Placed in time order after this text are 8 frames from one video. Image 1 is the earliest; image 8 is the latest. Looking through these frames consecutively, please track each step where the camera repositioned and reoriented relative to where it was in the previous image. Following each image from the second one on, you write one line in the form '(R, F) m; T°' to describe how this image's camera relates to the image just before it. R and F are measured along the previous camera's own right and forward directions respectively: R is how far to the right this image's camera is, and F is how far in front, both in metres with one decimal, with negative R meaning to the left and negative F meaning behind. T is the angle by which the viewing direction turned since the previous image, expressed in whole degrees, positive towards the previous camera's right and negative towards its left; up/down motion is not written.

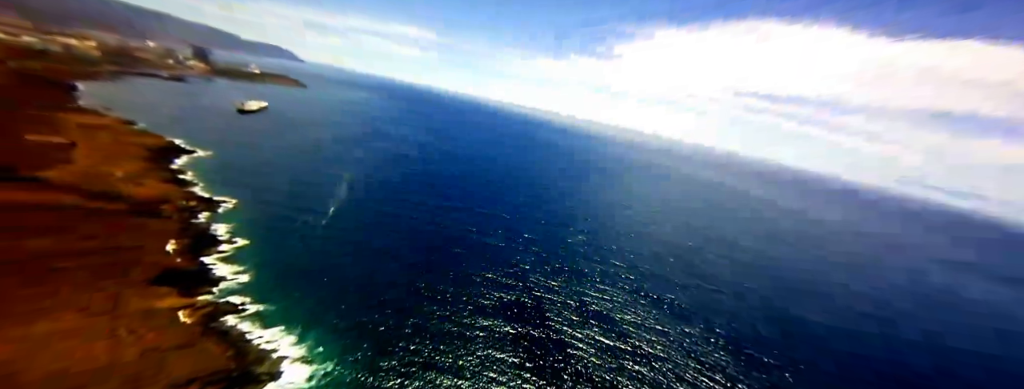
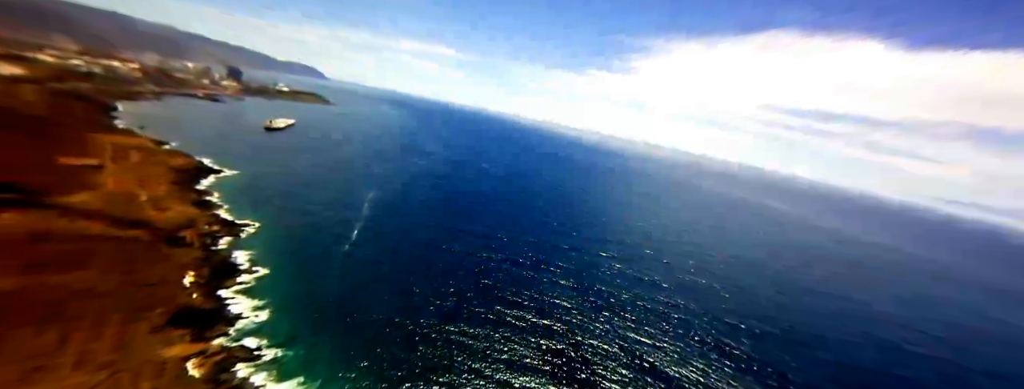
(-2.5, +3.0) m; -3°
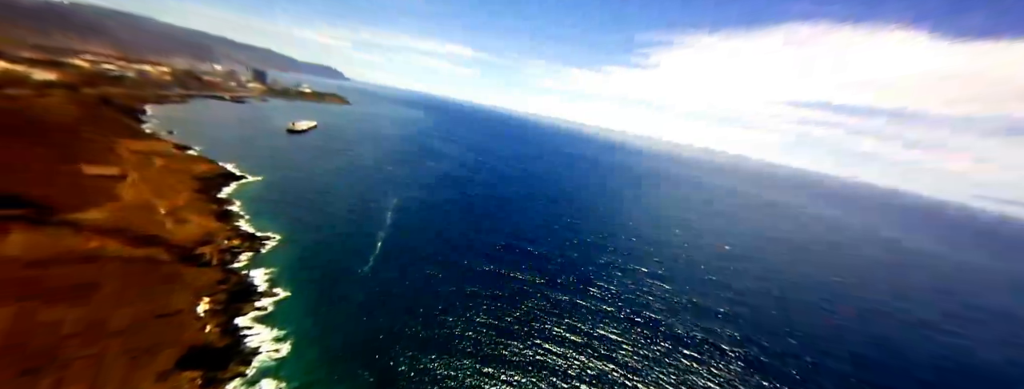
(-3.0, +4.0) m; -3°
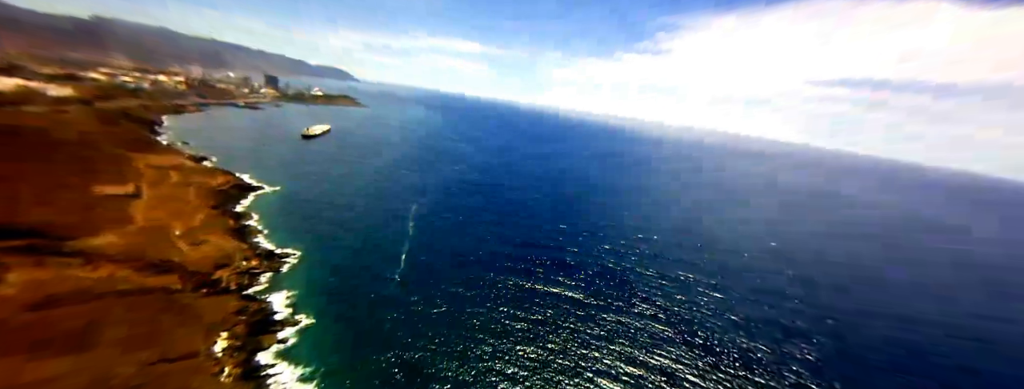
(-2.9, +3.8) m; -2°
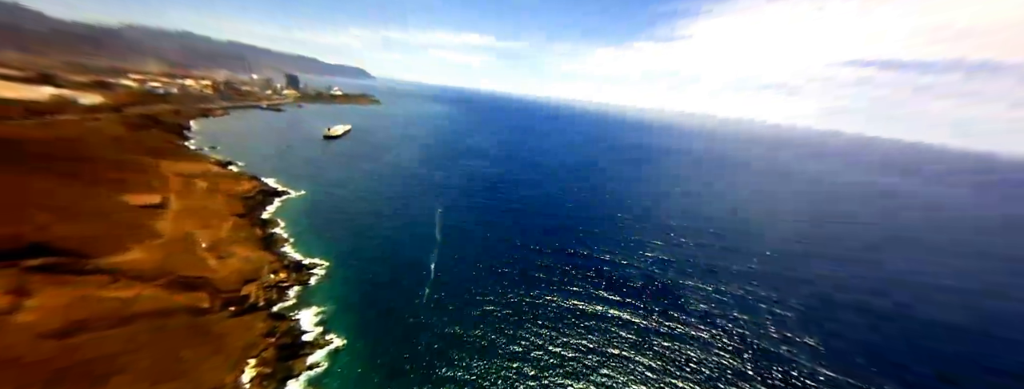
(-2.5, +2.8) m; -3°
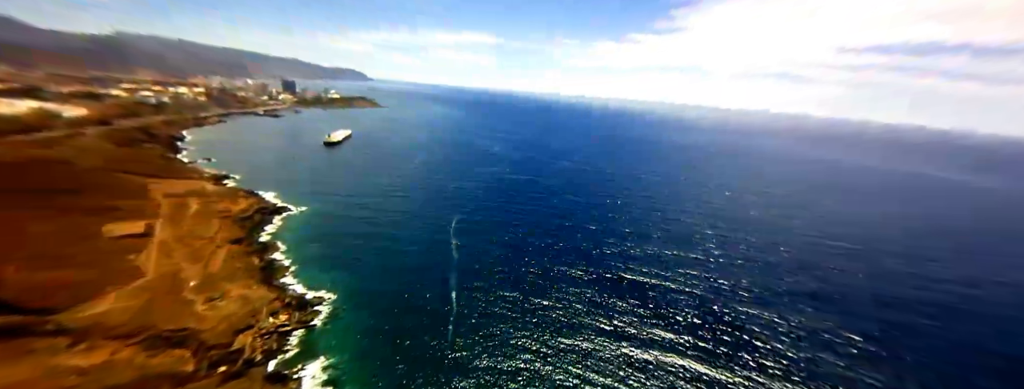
(-3.2, +4.8) m; 0°
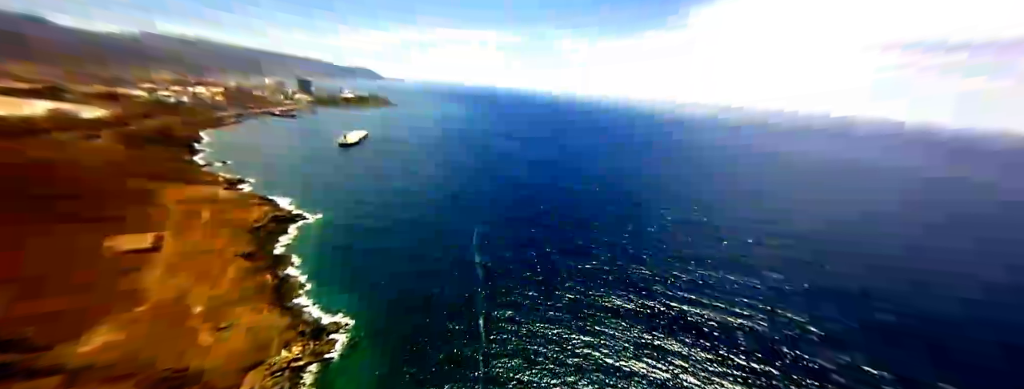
(-2.6, +3.4) m; -2°
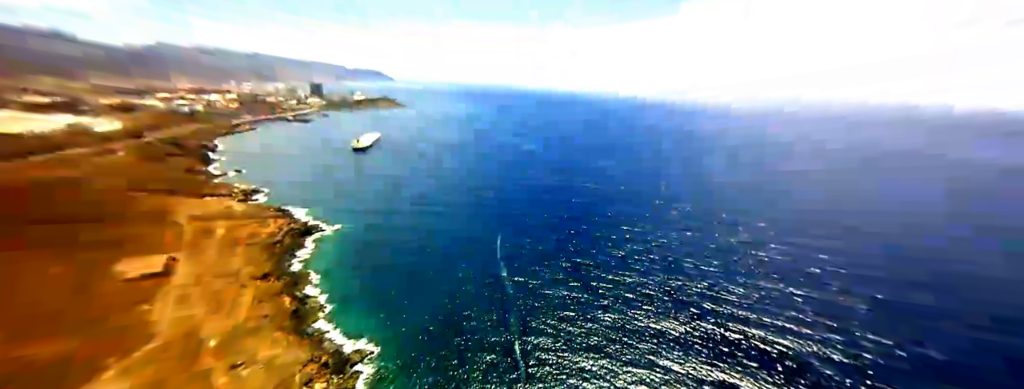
(-2.4, +3.0) m; -2°
